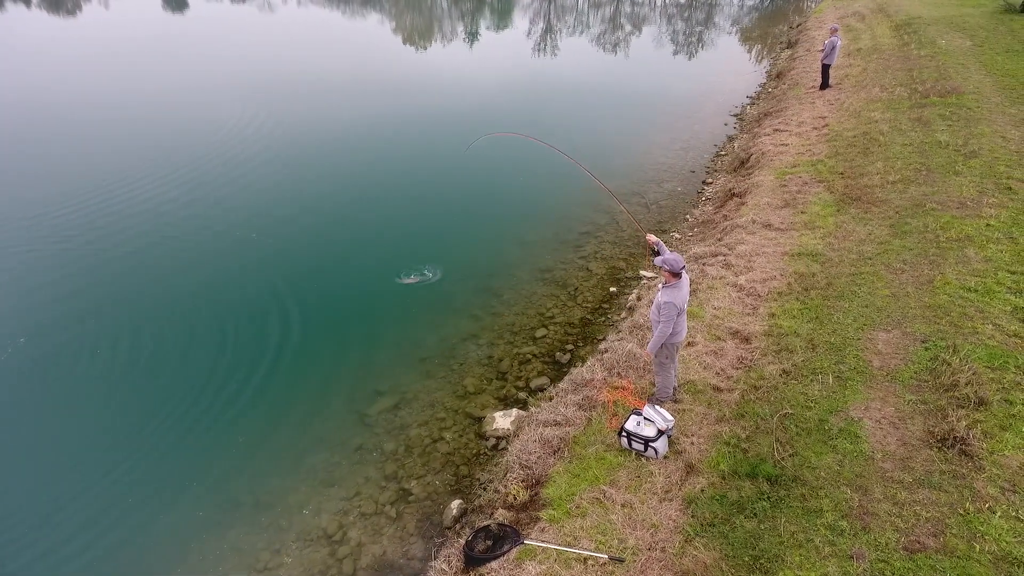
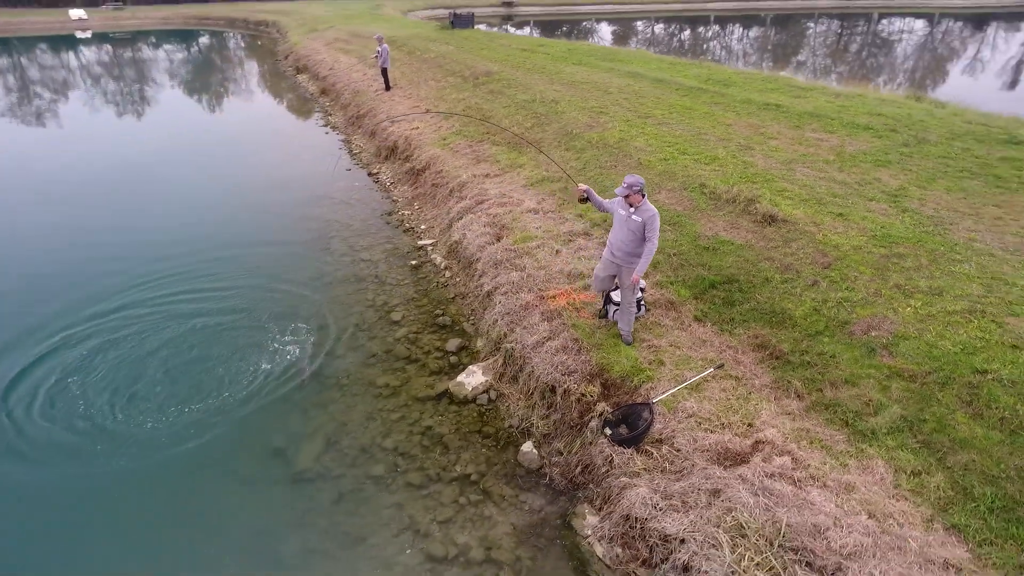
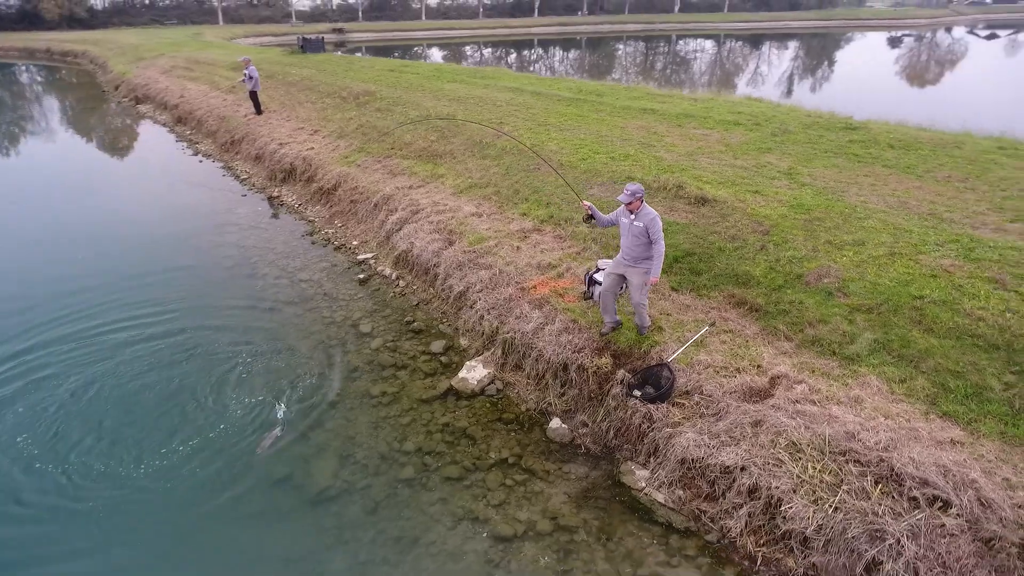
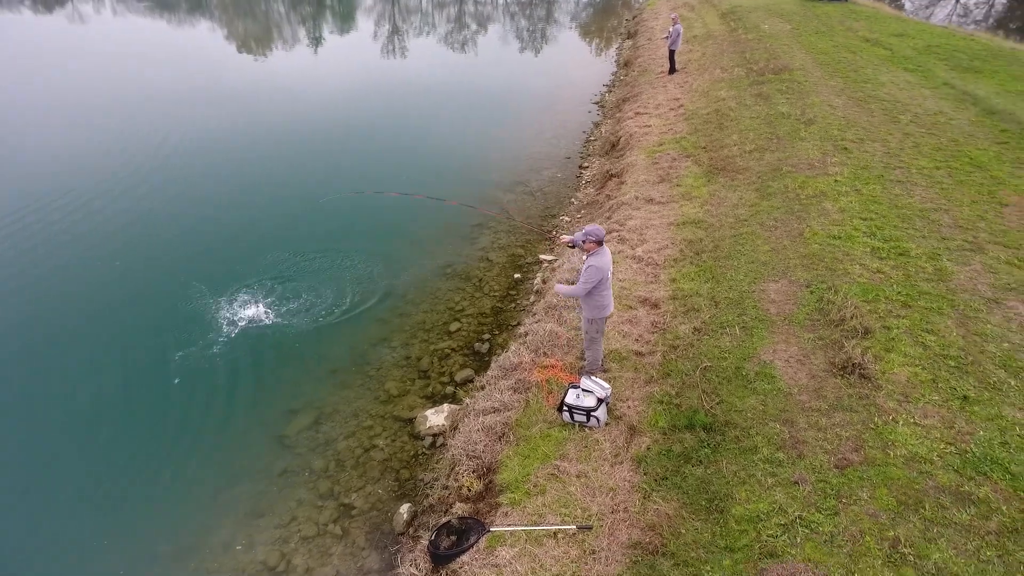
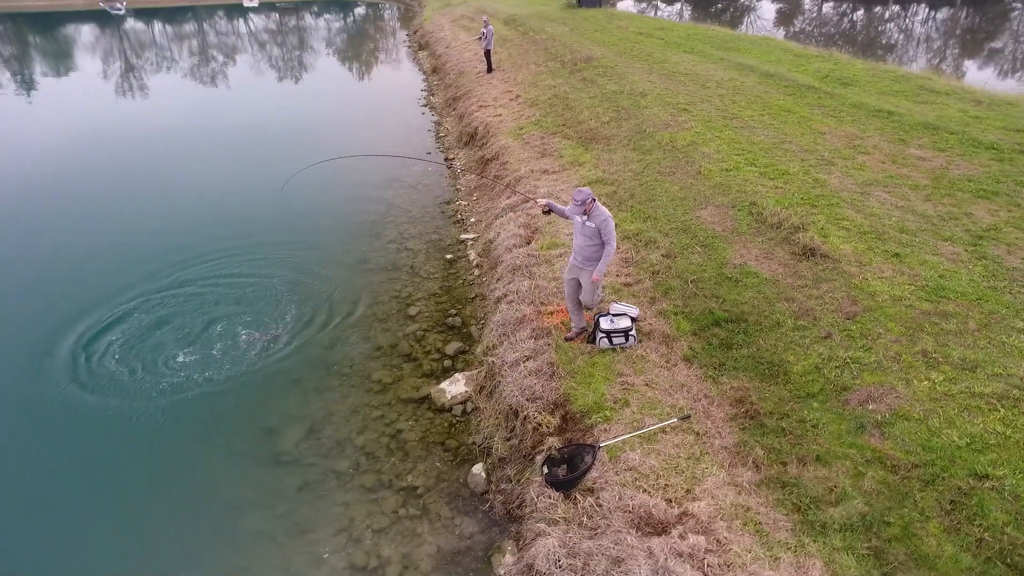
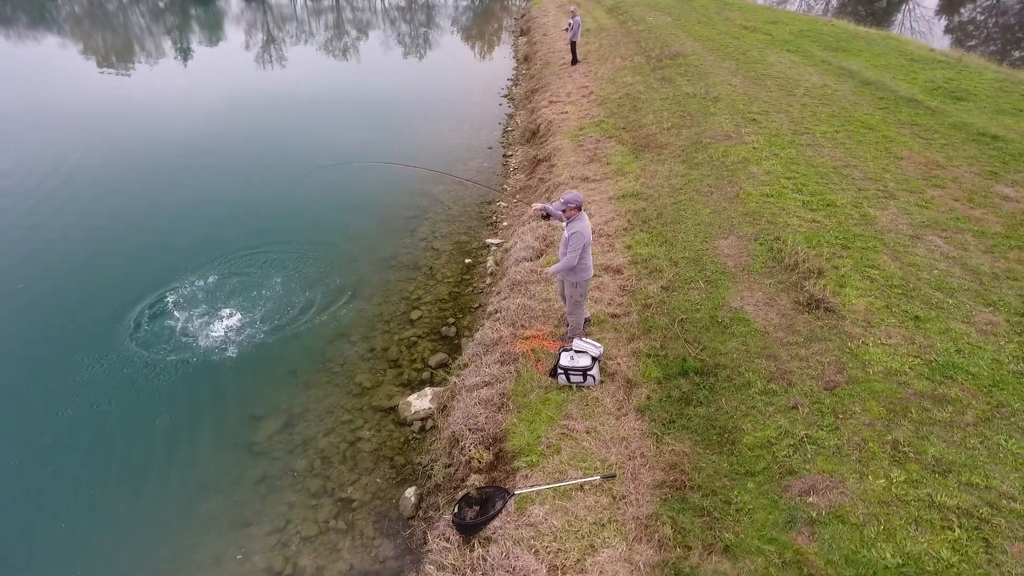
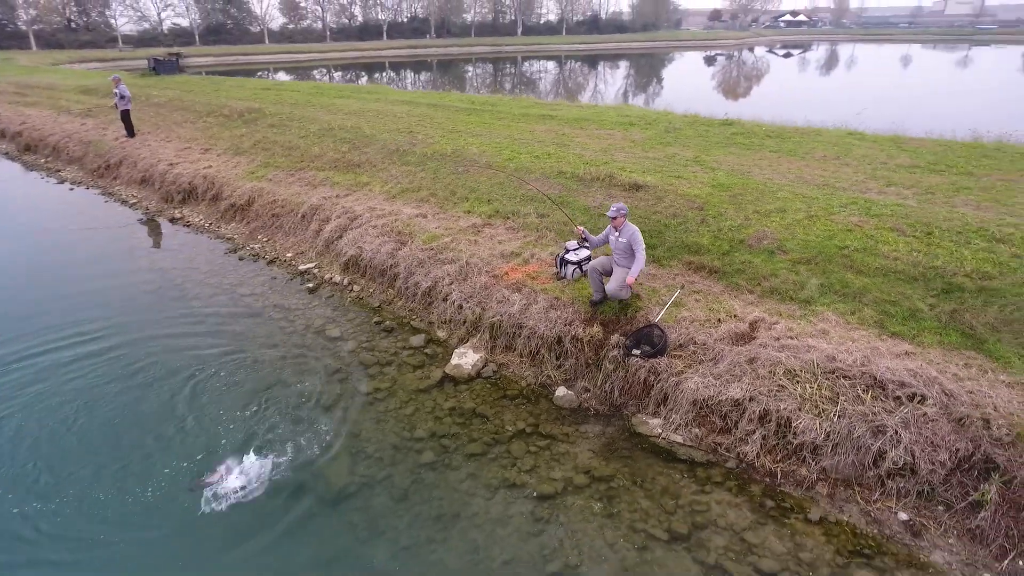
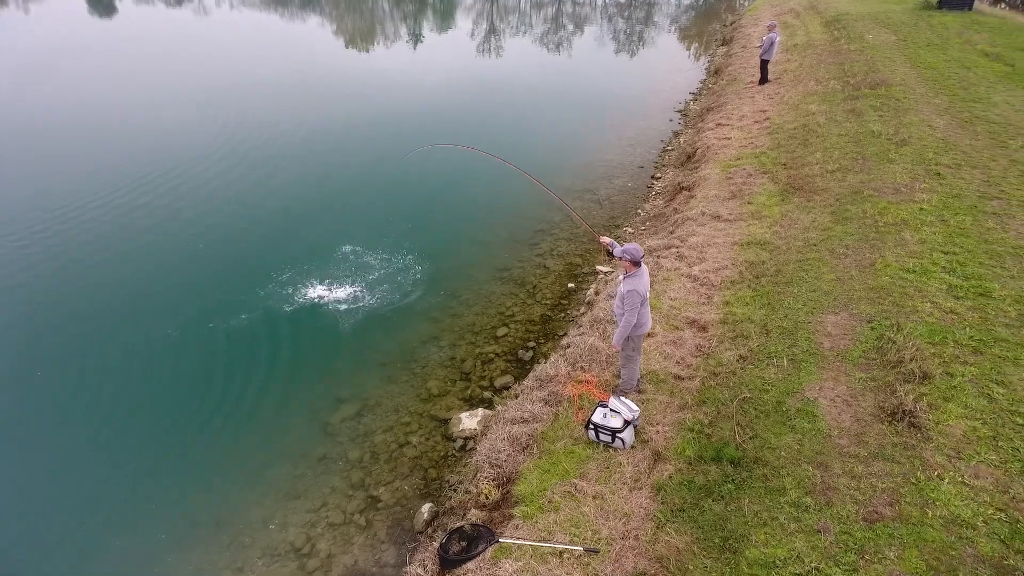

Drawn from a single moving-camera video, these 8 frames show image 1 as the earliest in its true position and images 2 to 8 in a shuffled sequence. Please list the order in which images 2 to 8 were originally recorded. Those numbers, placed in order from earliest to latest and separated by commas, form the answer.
8, 4, 6, 5, 2, 3, 7
